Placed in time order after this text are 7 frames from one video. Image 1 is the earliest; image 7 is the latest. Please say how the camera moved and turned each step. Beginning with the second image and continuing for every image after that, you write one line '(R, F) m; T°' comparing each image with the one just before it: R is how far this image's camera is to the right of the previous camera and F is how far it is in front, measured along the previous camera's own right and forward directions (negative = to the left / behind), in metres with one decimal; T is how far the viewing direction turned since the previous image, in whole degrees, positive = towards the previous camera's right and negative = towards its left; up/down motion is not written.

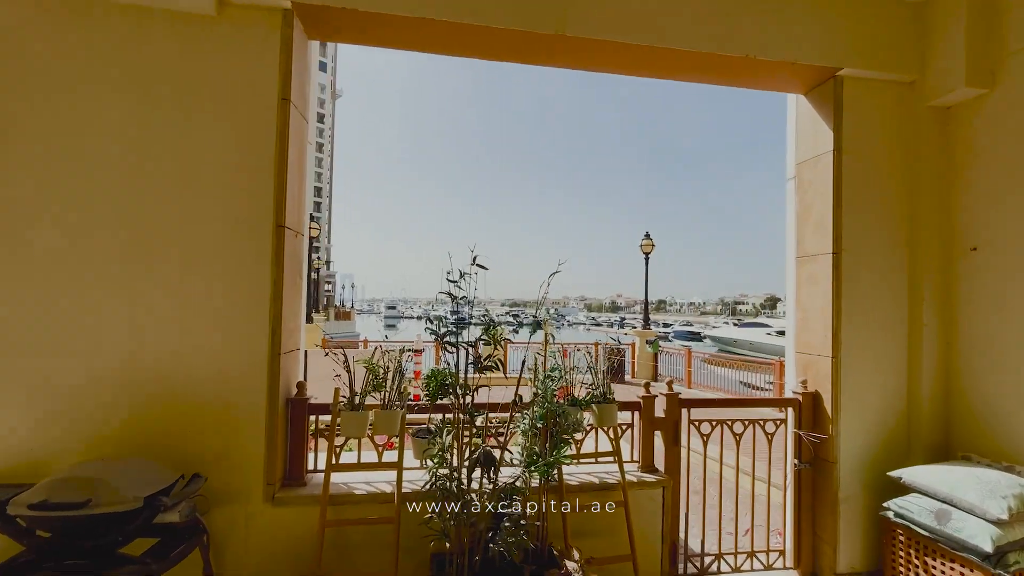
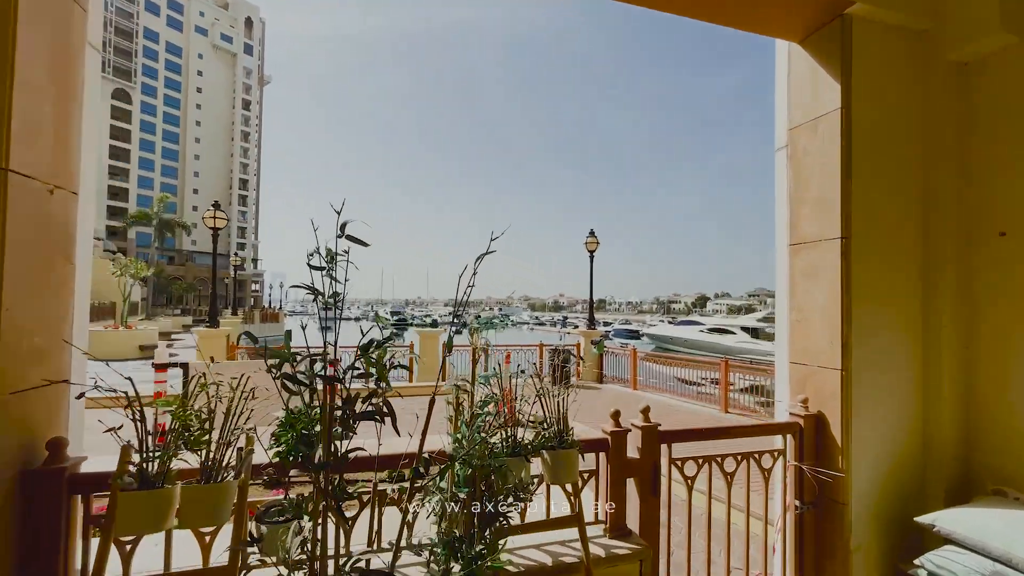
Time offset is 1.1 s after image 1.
(+0.1, +0.9) m; +7°
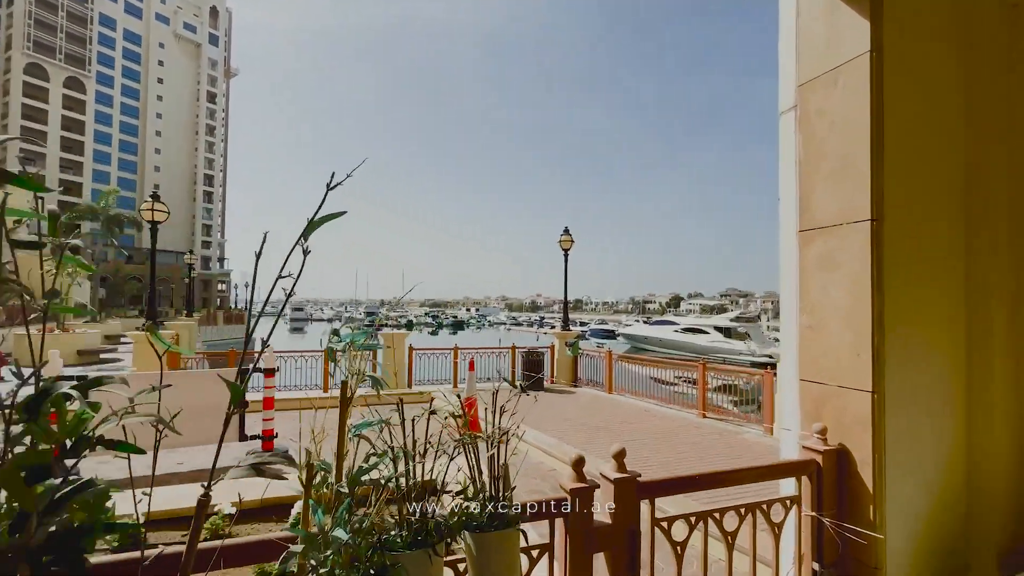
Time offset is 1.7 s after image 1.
(+0.2, +0.6) m; +3°
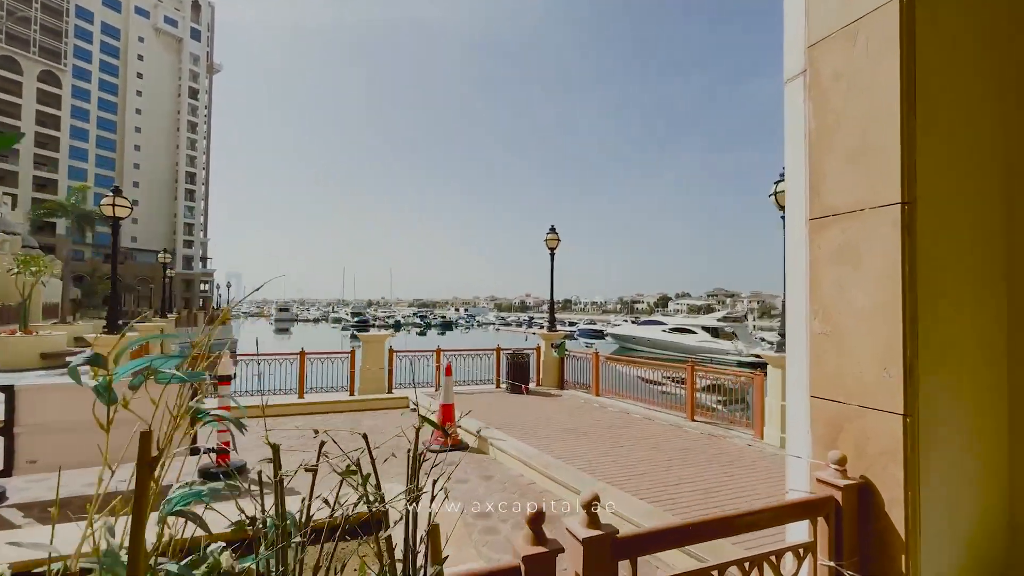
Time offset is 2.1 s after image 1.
(+0.1, +0.4) m; +1°
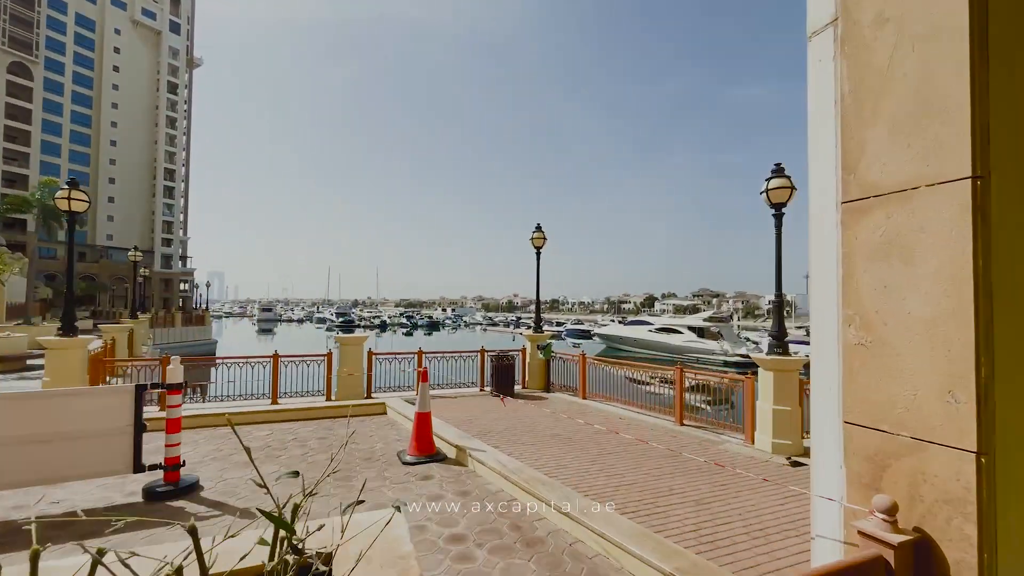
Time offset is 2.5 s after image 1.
(+0.1, +0.4) m; +2°
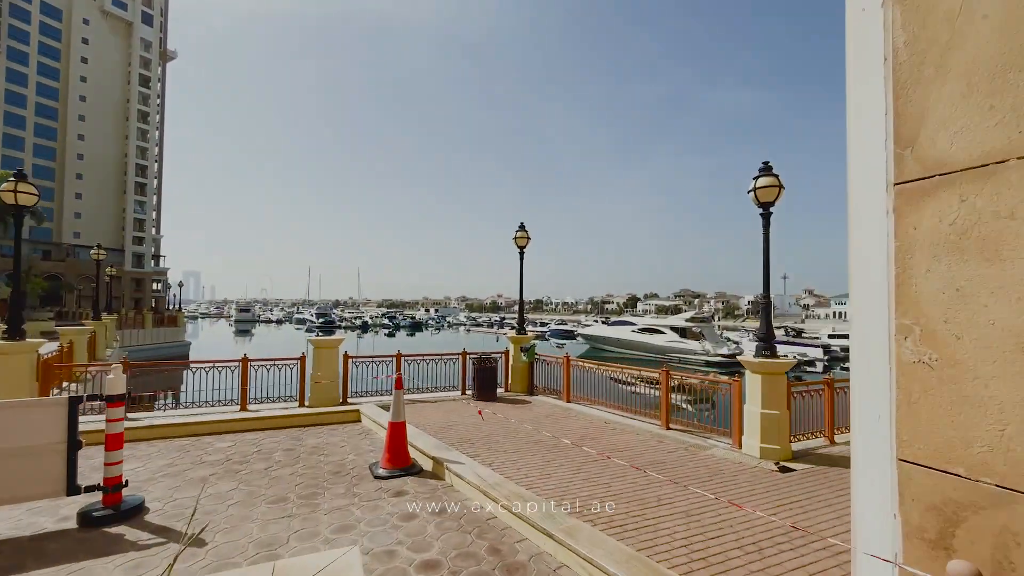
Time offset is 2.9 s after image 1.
(0.0, +0.3) m; +2°
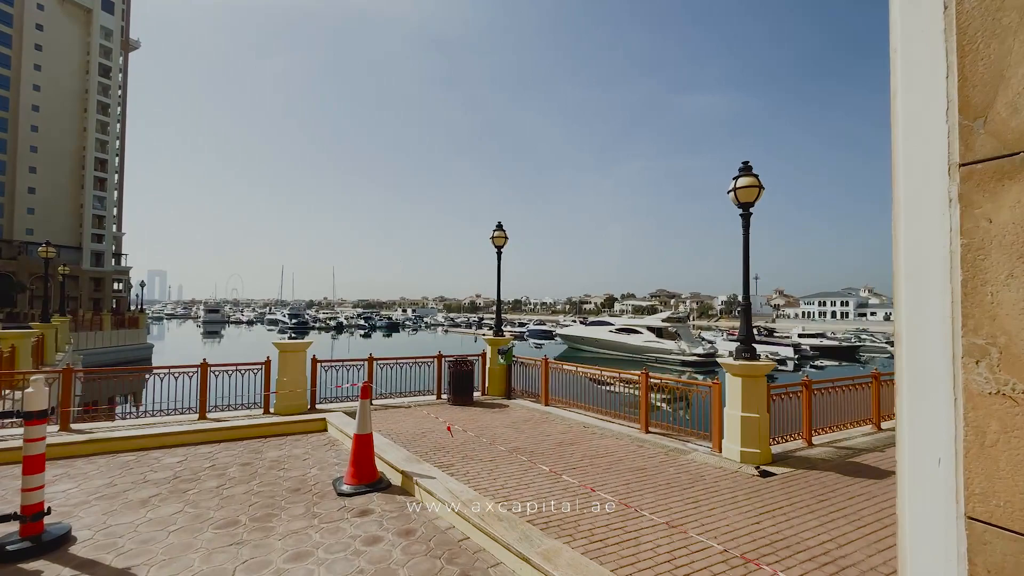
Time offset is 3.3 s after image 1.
(0.0, +0.3) m; +3°
